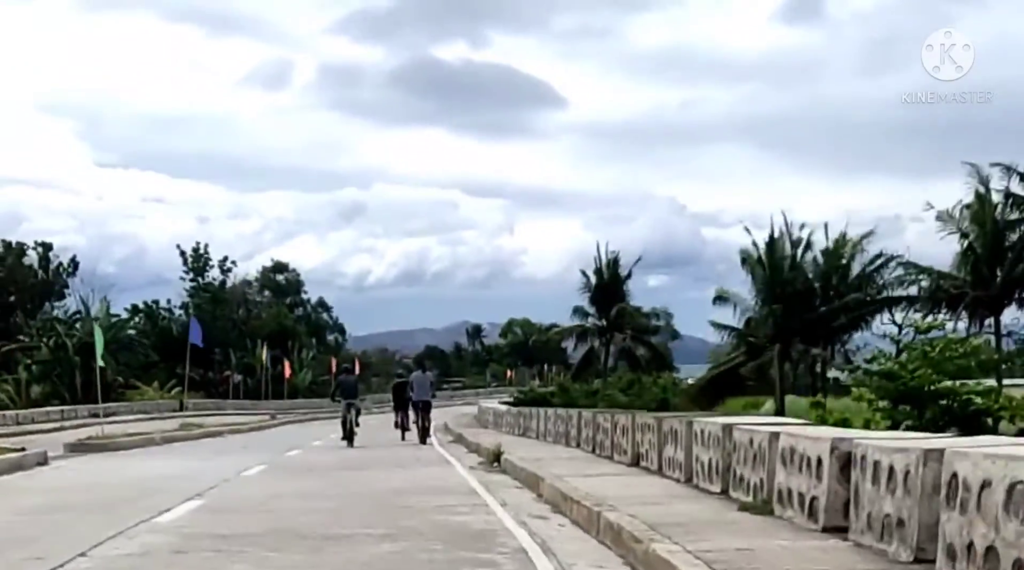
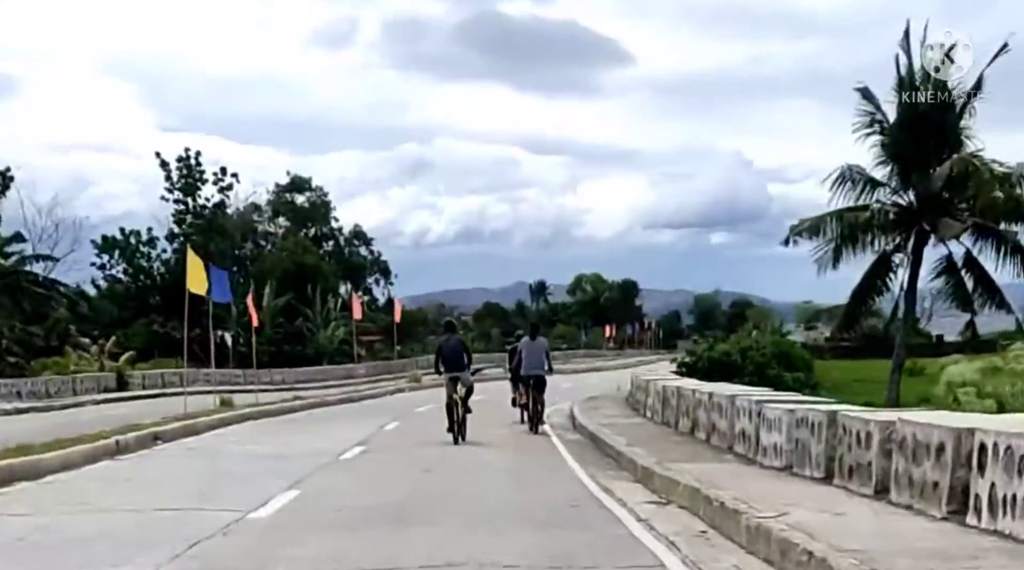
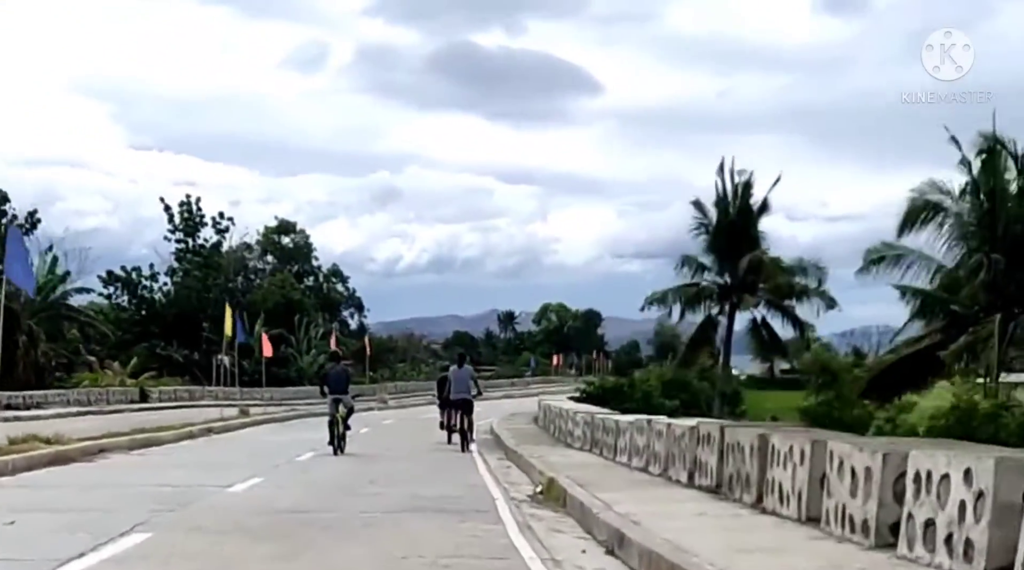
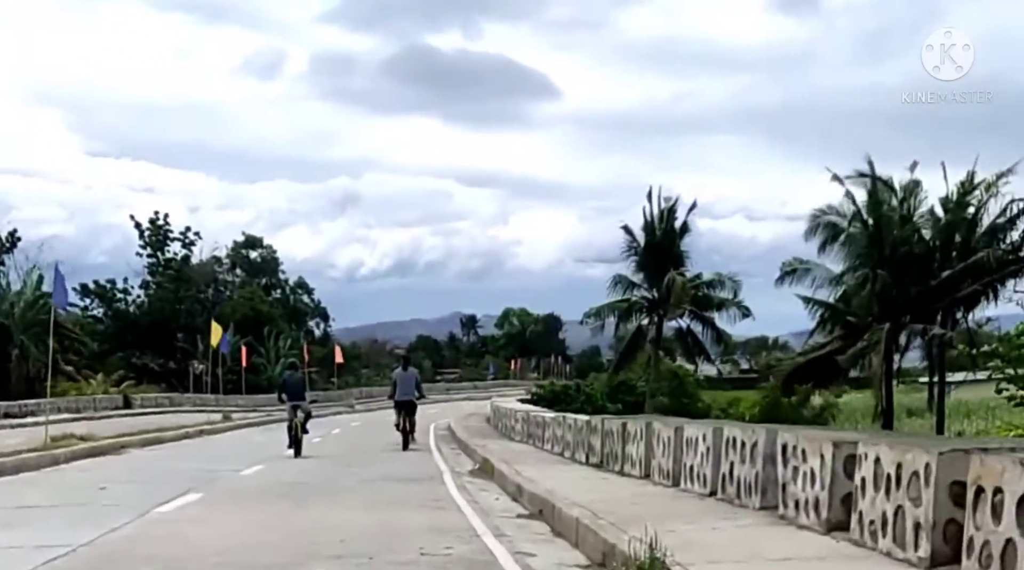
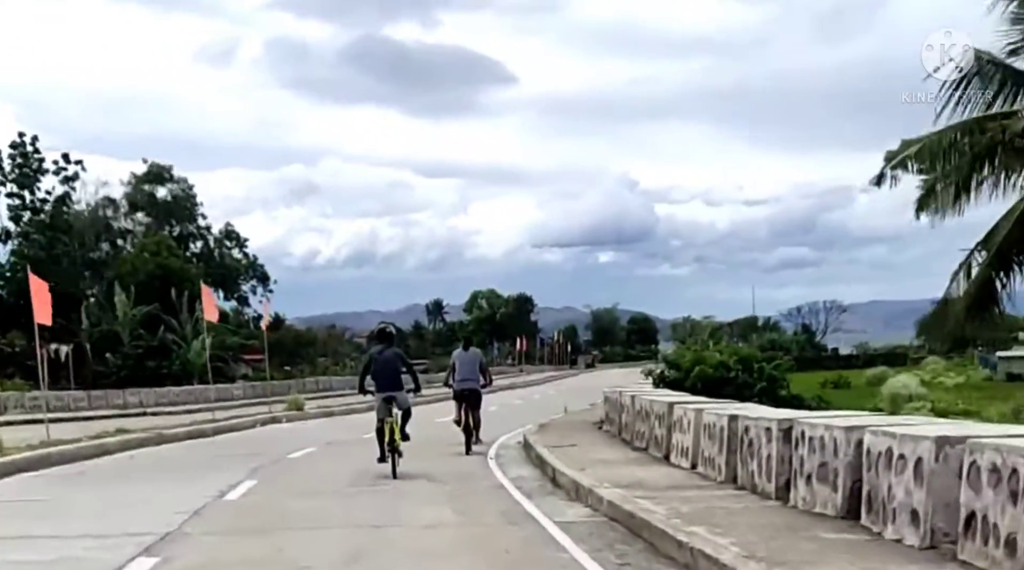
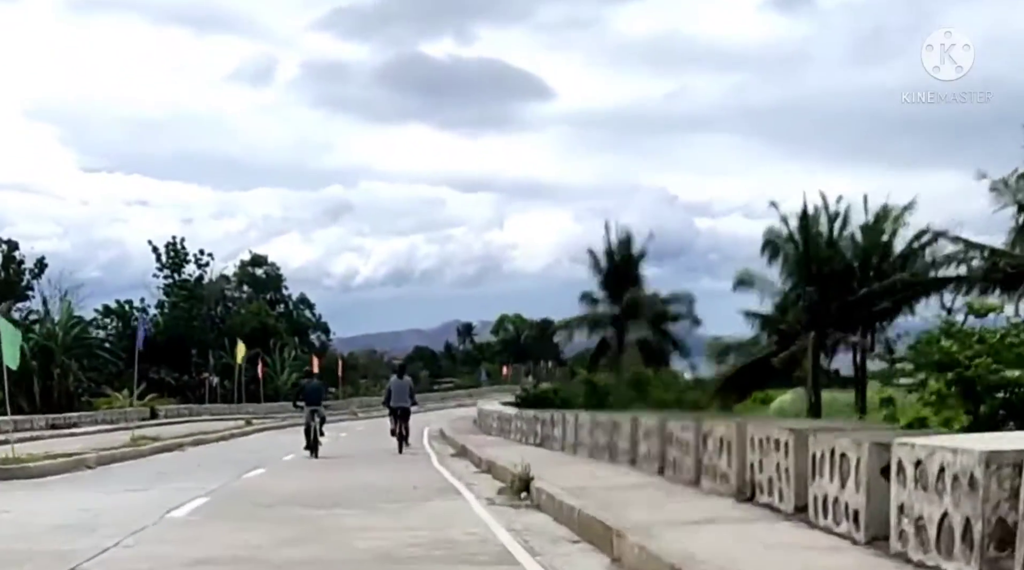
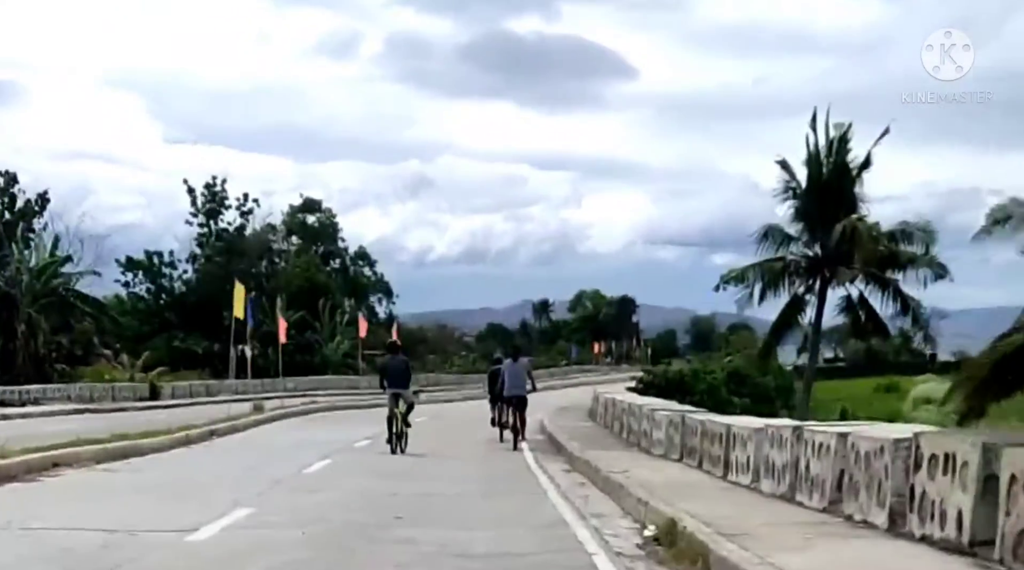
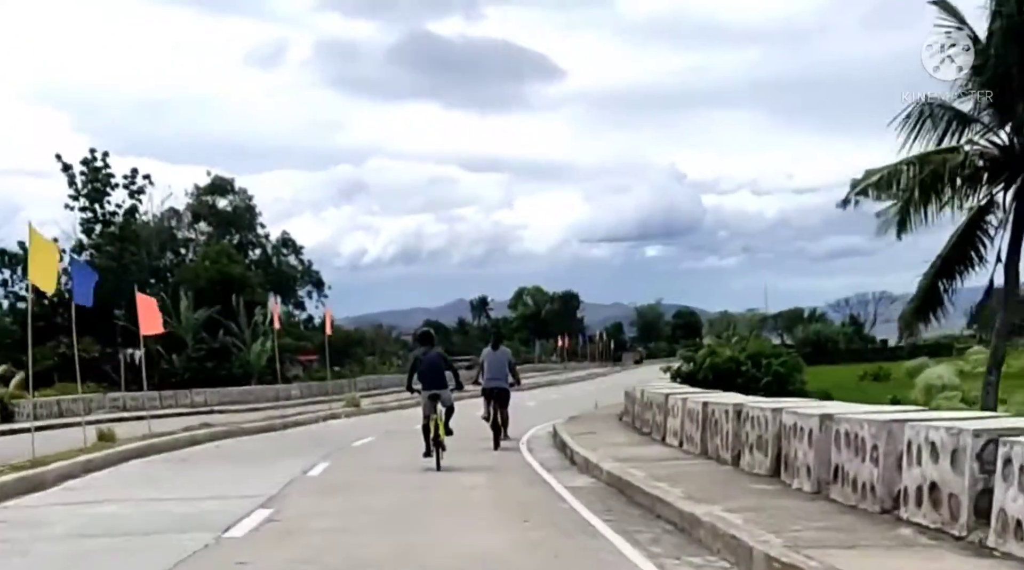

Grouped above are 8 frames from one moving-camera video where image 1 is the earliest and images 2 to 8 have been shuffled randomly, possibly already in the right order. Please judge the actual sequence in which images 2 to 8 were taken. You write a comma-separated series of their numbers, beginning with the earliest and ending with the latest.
6, 4, 3, 7, 2, 8, 5
